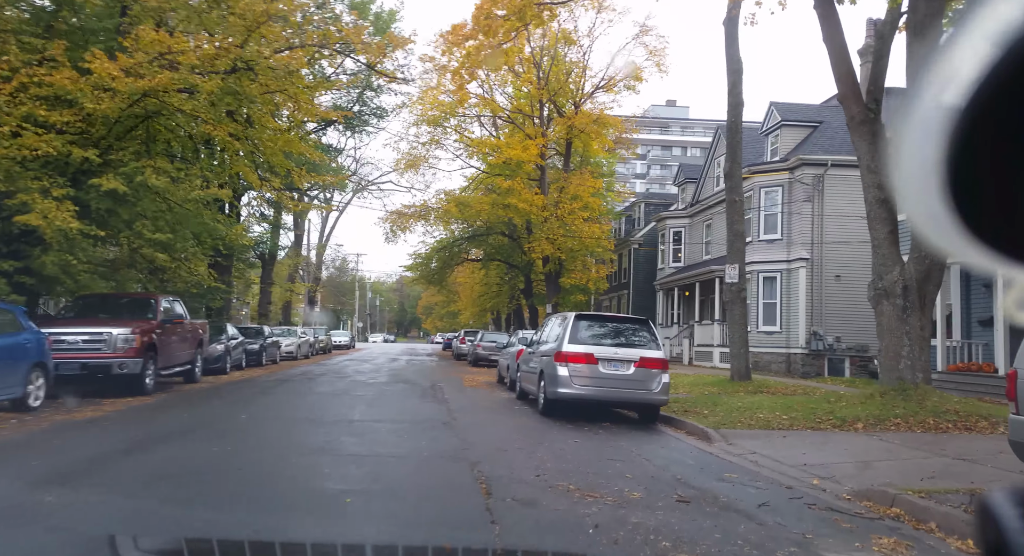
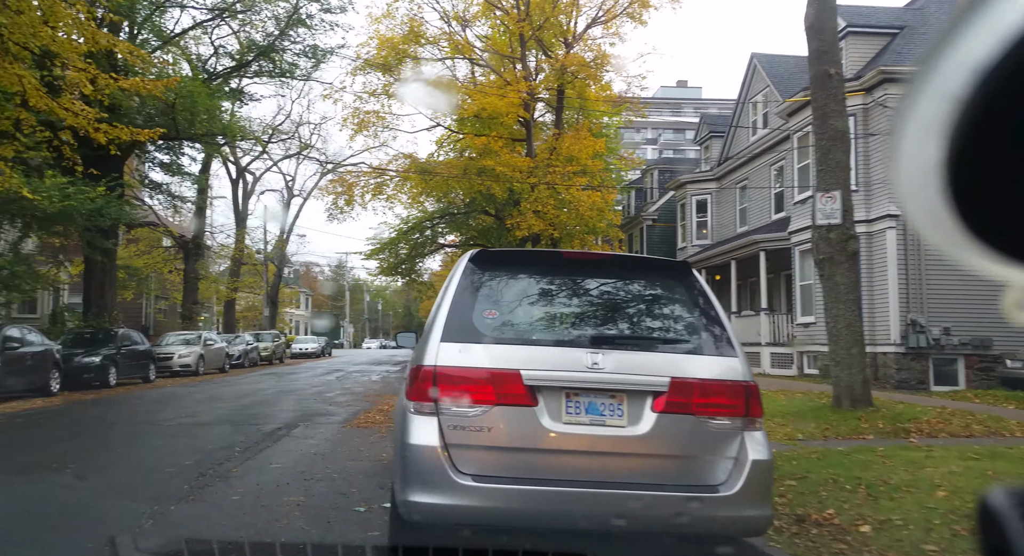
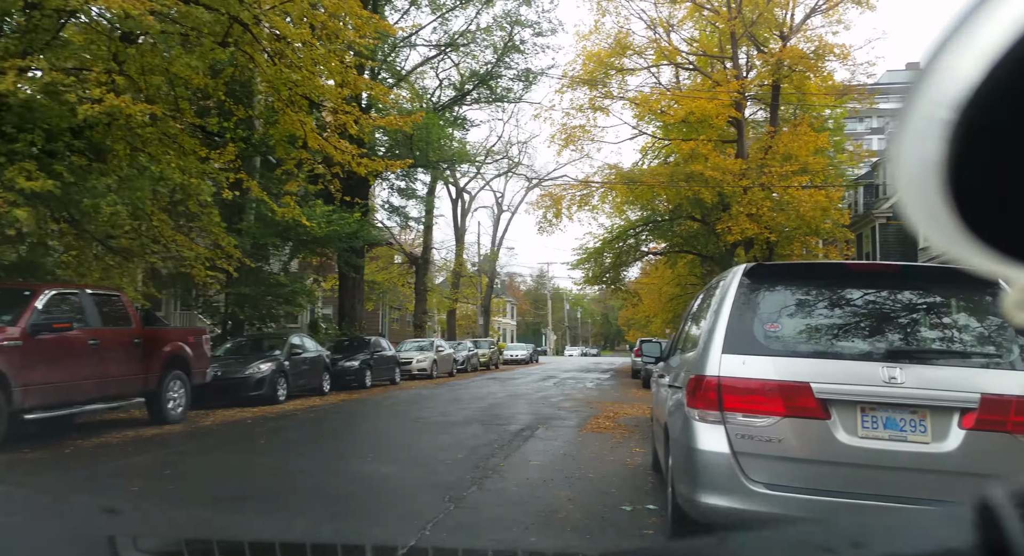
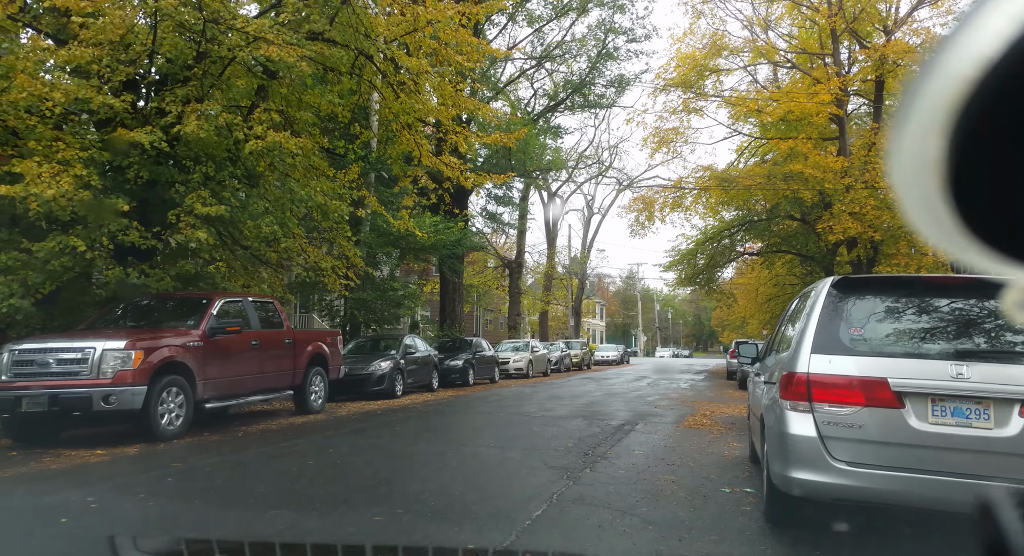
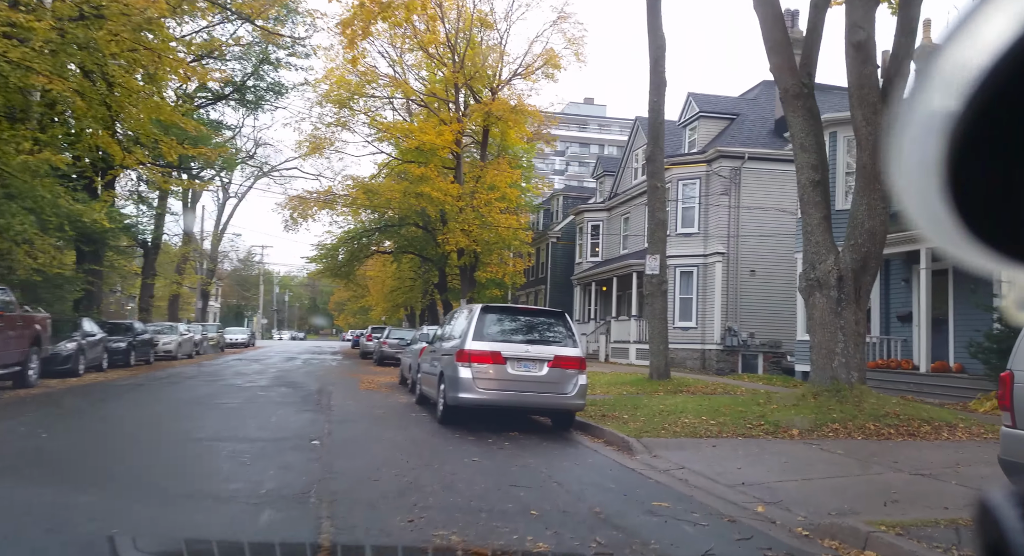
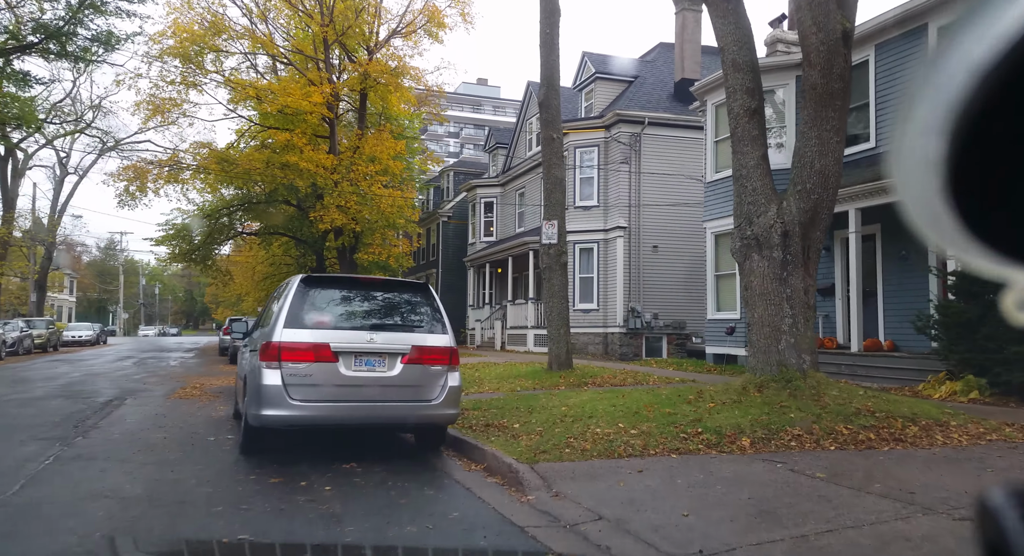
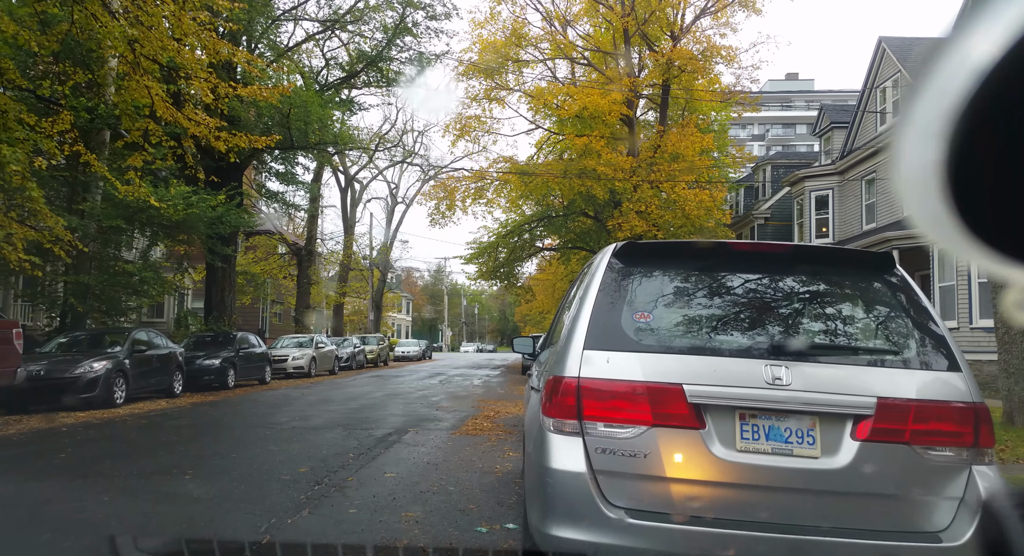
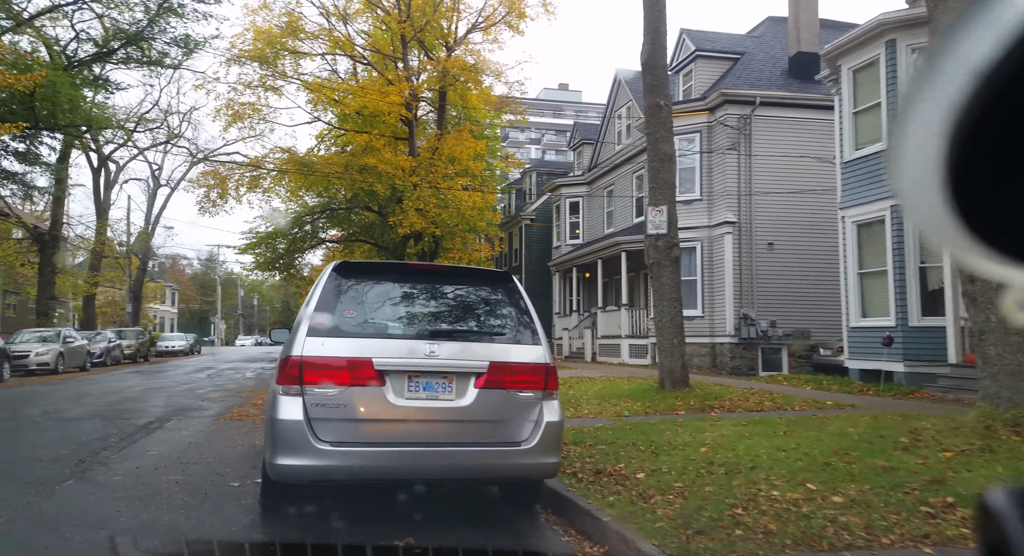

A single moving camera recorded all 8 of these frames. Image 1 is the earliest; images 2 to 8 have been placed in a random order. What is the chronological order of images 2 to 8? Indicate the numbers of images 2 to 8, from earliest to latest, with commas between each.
5, 6, 8, 2, 7, 3, 4
